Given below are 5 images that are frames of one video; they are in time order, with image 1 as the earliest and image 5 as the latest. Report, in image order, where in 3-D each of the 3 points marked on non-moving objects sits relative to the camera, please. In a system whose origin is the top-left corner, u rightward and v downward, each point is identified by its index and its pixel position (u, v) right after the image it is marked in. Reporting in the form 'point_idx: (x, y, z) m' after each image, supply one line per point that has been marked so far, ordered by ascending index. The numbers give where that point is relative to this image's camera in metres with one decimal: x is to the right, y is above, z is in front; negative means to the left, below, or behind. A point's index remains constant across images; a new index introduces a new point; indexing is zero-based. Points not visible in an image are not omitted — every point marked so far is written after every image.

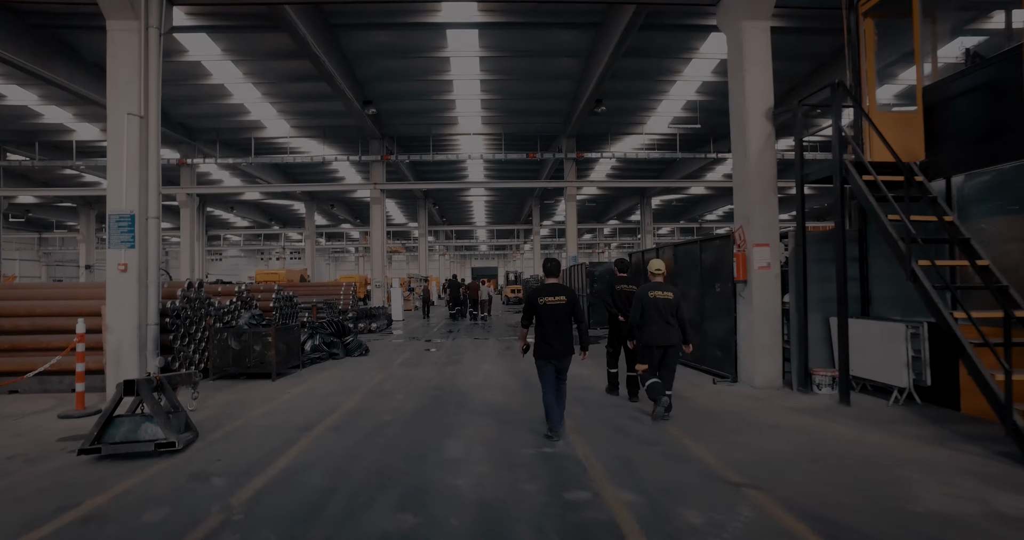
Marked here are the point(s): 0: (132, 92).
0: (-4.2, +2.0, +6.5) m
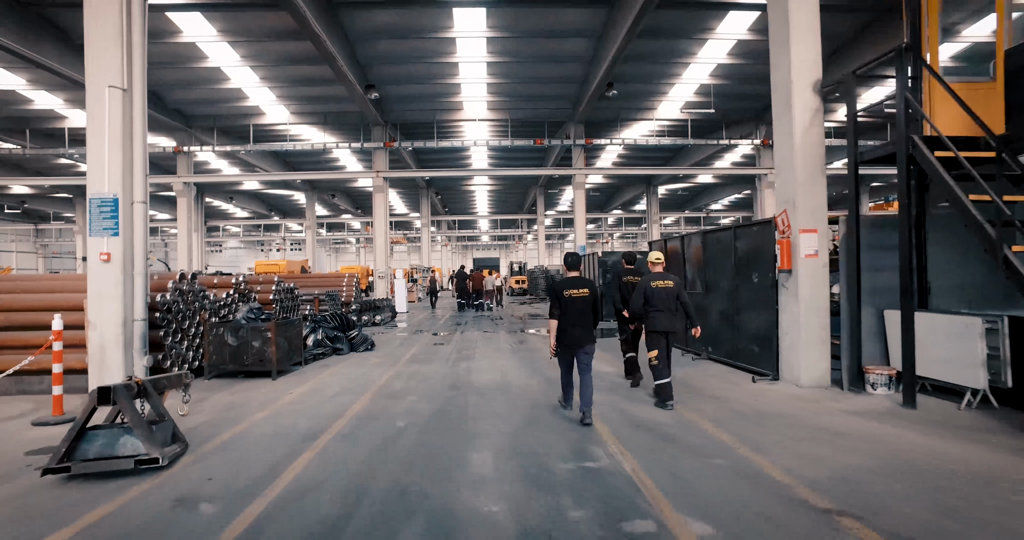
0: (-4.0, +2.1, +5.9) m
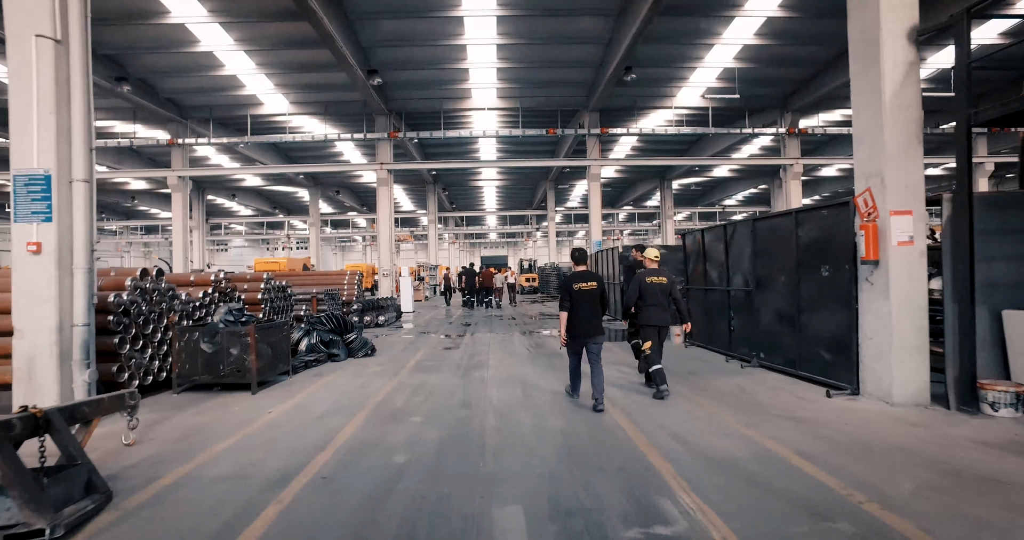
0: (-3.8, +2.1, +4.8) m
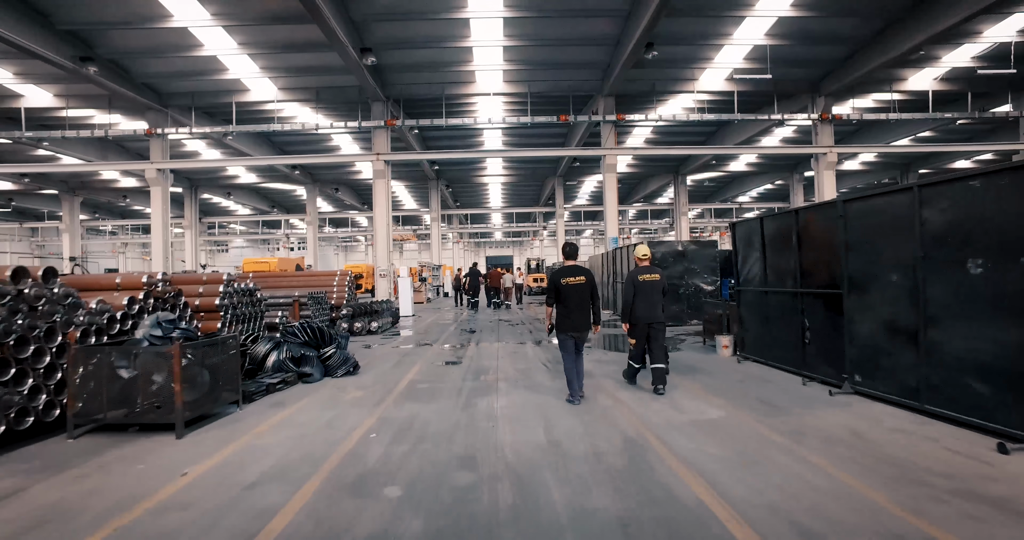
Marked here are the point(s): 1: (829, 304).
0: (-3.6, +2.1, +3.0) m
1: (+3.3, -0.4, +6.2) m
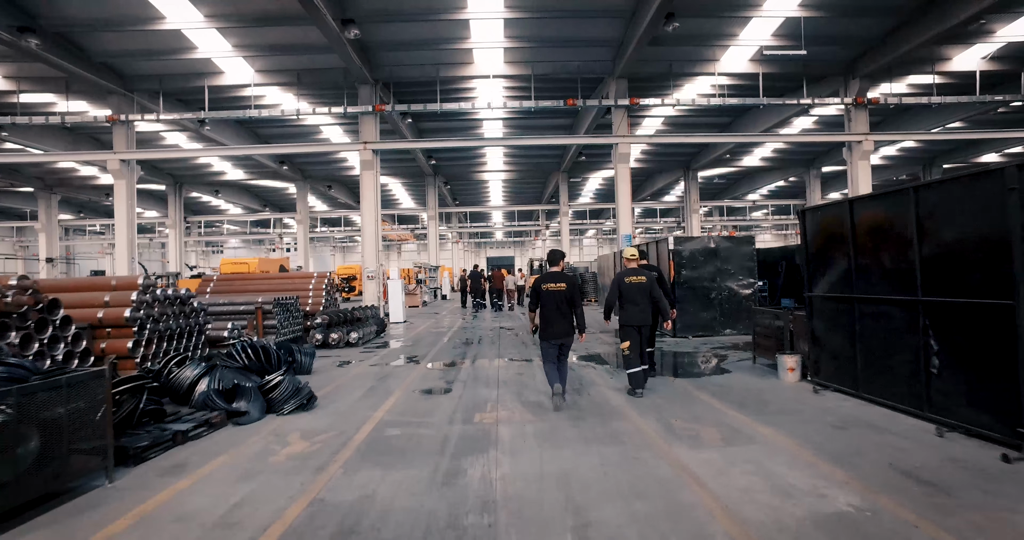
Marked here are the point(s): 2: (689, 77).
0: (-3.6, +2.1, +1.1) m
1: (+3.4, -0.4, +4.2) m
2: (+5.7, +6.2, +19.0) m
